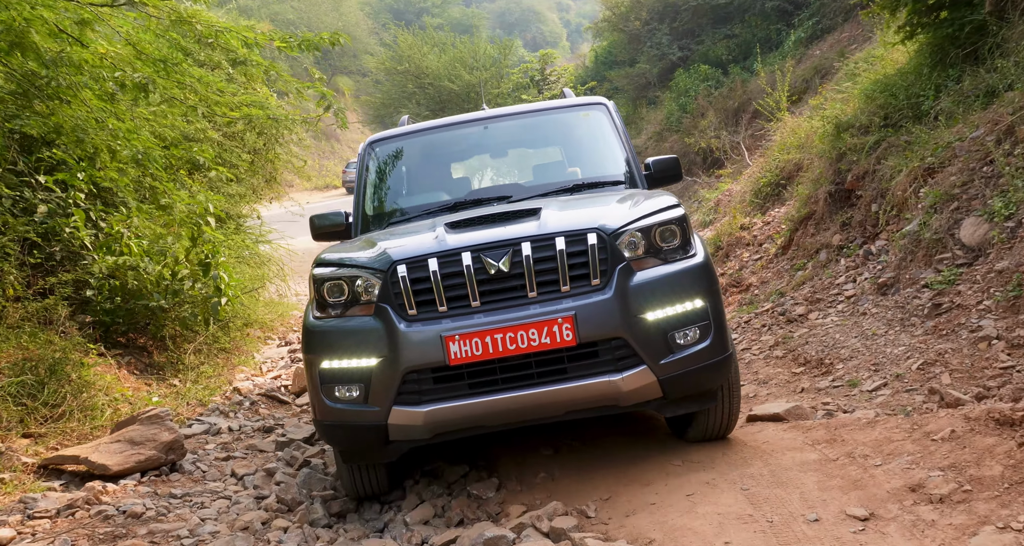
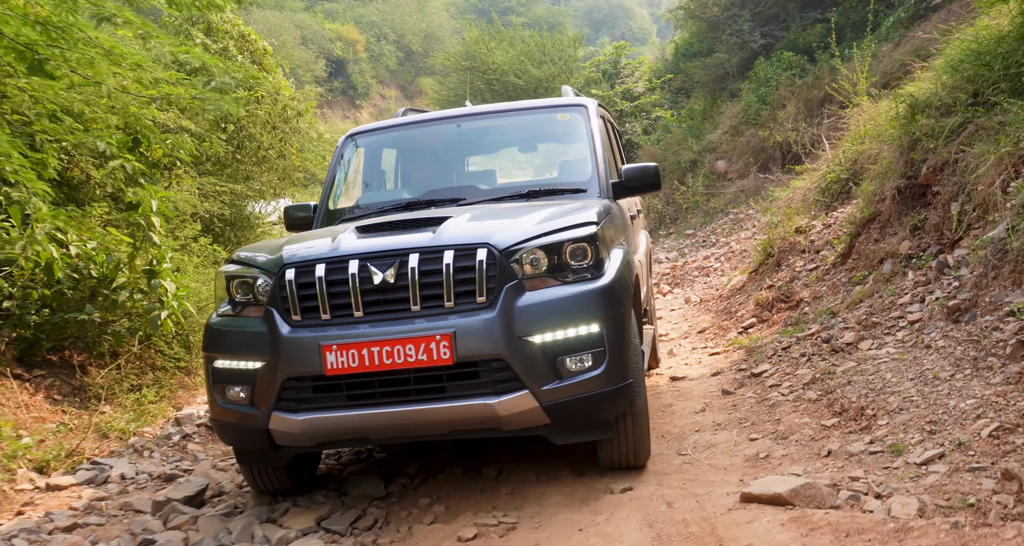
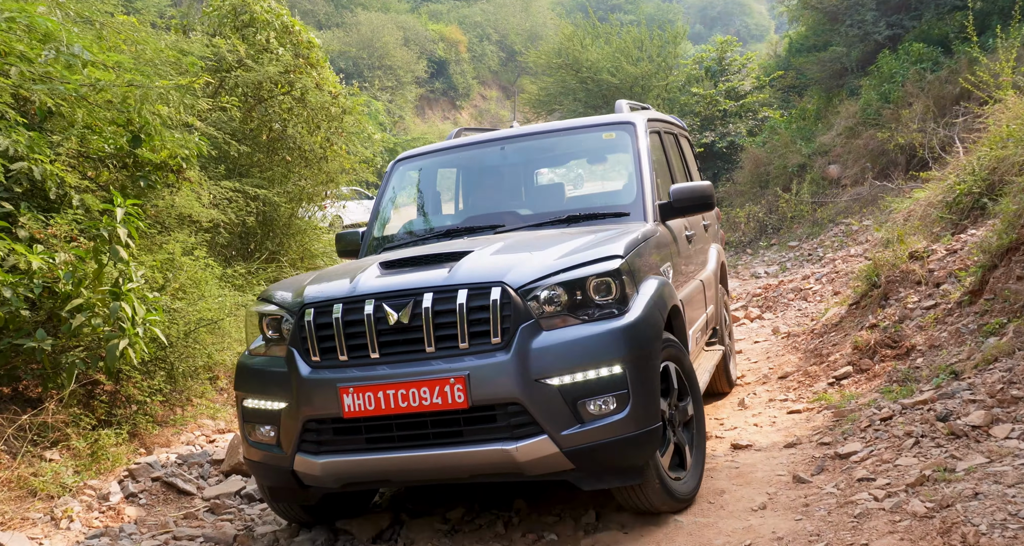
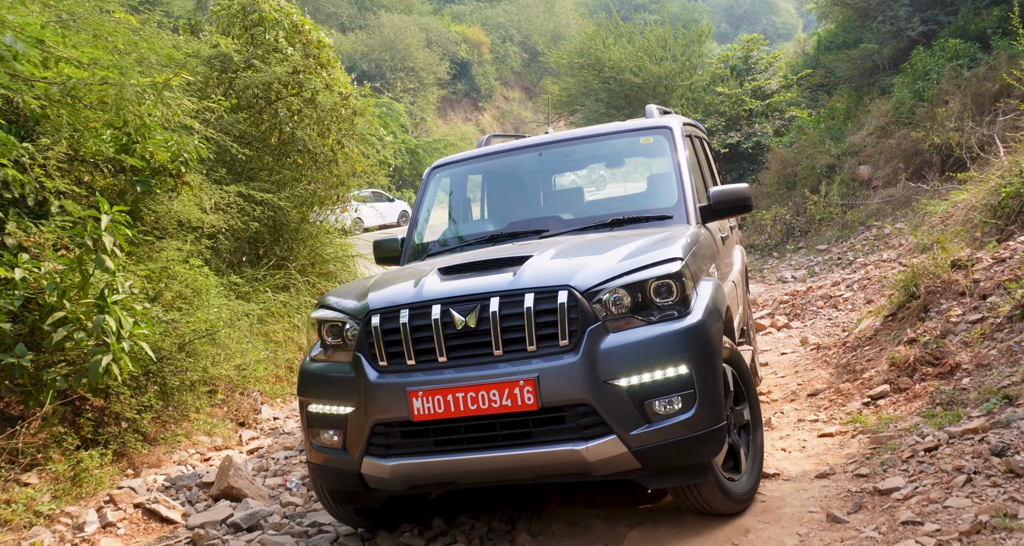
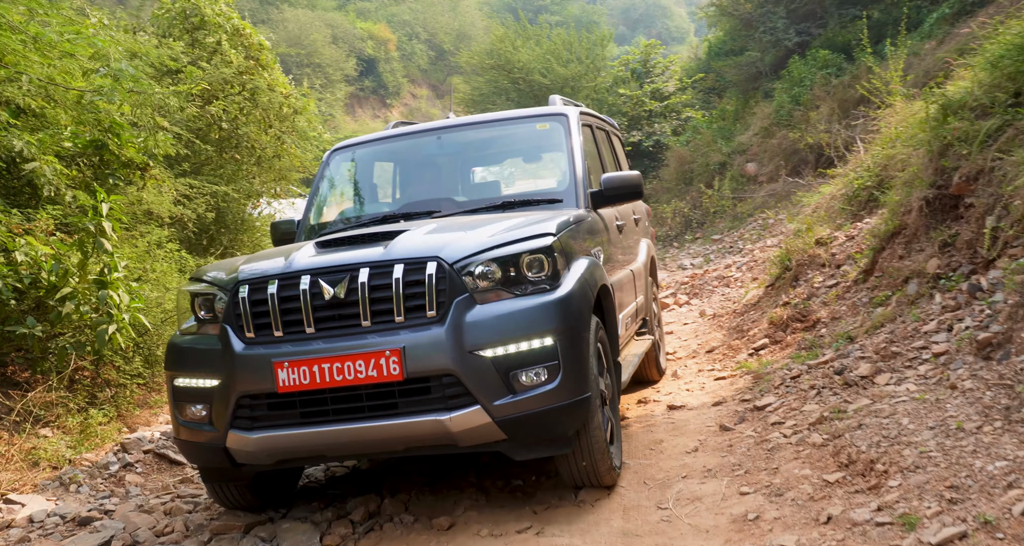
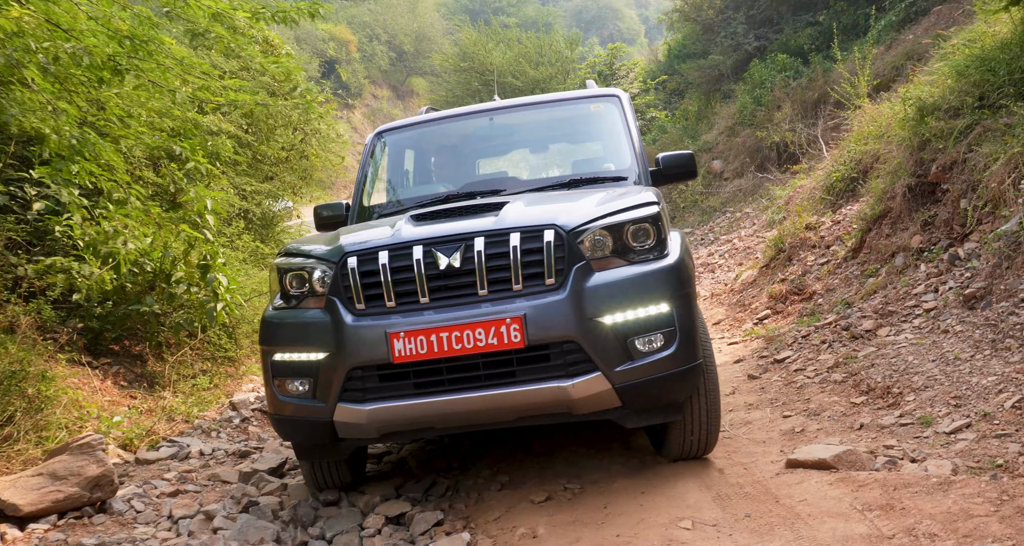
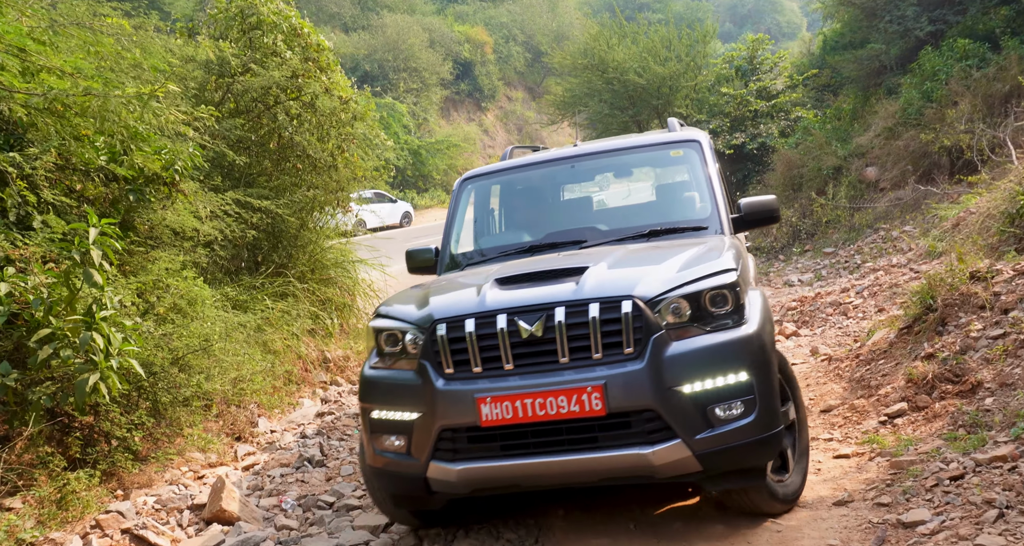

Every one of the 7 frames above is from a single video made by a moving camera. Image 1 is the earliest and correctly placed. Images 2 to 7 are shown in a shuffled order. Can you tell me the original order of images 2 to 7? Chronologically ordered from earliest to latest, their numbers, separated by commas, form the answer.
6, 2, 5, 3, 4, 7
